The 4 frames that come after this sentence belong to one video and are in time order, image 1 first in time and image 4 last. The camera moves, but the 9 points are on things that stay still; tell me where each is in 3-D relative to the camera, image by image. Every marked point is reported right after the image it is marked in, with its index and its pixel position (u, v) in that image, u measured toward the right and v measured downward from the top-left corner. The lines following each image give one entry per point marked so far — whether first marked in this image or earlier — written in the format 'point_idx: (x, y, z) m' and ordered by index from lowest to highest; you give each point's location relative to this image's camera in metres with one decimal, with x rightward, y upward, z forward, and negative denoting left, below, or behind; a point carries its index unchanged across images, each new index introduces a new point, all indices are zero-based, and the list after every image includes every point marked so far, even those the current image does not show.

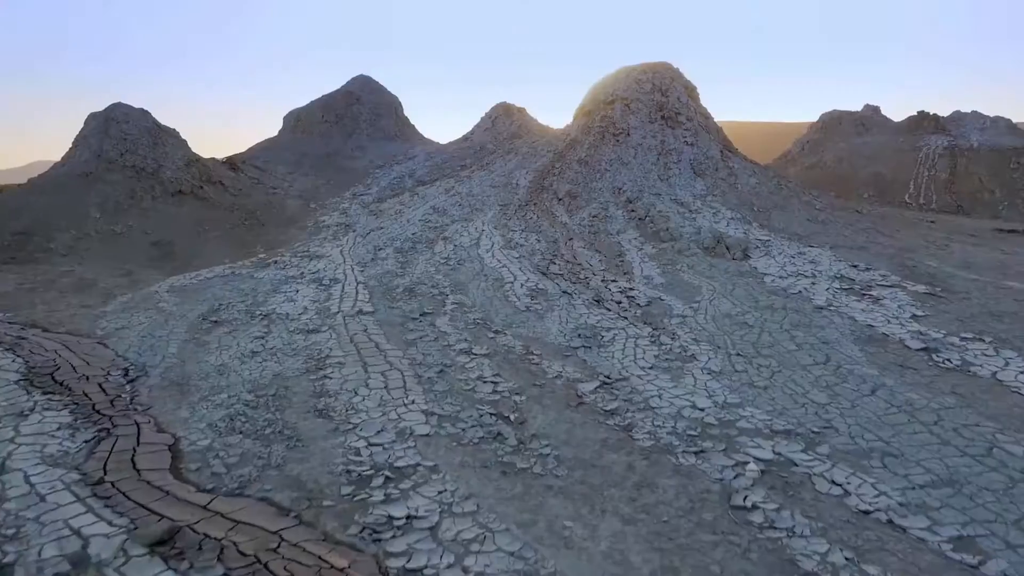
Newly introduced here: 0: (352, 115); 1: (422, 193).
0: (-3.8, +4.1, +18.6) m
1: (-1.7, +1.8, +14.6) m
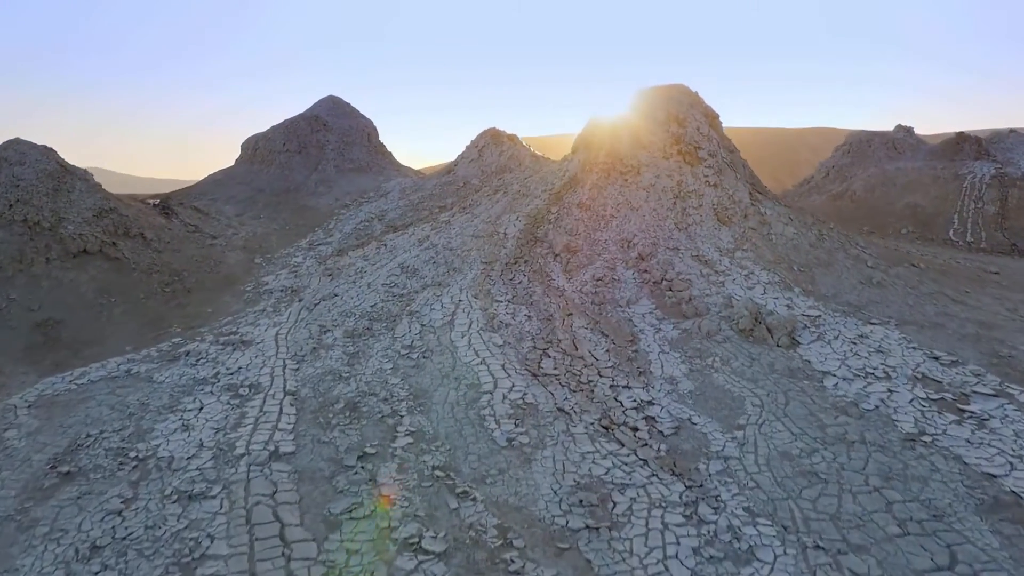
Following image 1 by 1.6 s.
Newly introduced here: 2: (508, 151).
0: (-4.0, +3.0, +16.1) m
1: (-1.9, +0.7, +12.2) m
2: (-0.1, +2.7, +15.2) m
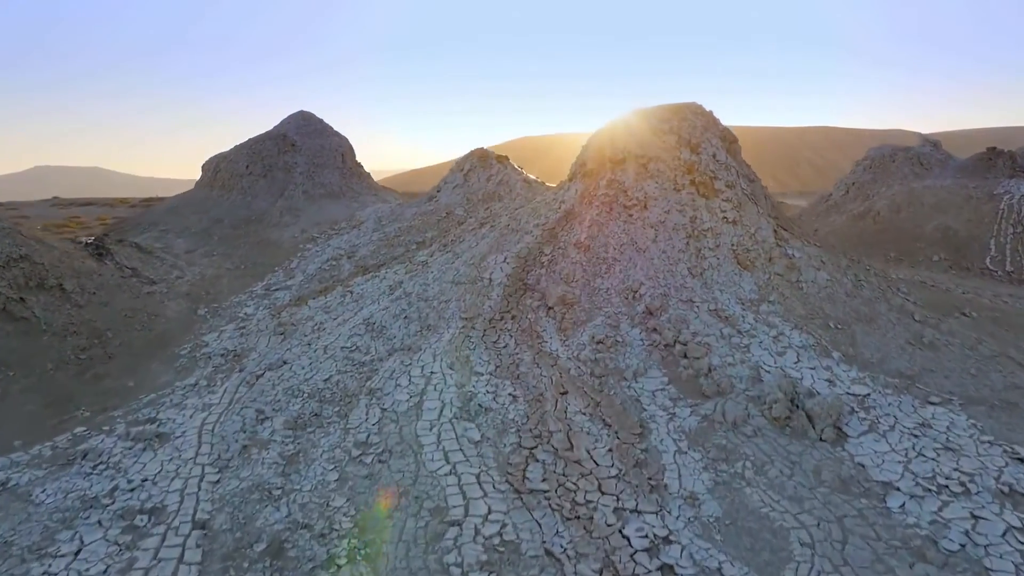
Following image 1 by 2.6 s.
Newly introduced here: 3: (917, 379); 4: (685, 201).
0: (-4.2, +2.3, +14.5) m
1: (-2.1, 0.0, +10.5) m
2: (-0.3, +2.0, +13.5) m
3: (+4.3, -1.0, +8.3) m
4: (+2.4, +1.2, +10.6) m
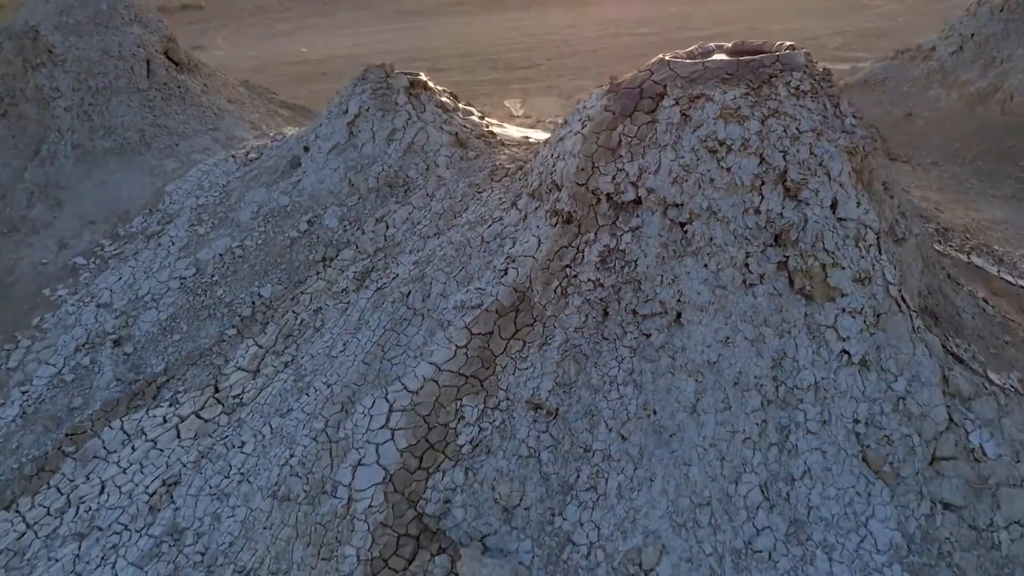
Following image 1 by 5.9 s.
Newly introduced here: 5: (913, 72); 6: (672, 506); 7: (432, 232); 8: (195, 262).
0: (-5.0, +2.1, +8.2) m
1: (-2.8, -1.4, +5.2) m
2: (-1.0, +1.5, +7.4) m
3: (+3.6, -3.0, +3.5) m
4: (+1.6, -0.2, +5.0) m
5: (+7.3, +3.9, +14.2) m
6: (+1.0, -1.3, +4.7) m
7: (-0.7, +0.4, +6.6) m
8: (-2.9, +0.2, +7.0) m
